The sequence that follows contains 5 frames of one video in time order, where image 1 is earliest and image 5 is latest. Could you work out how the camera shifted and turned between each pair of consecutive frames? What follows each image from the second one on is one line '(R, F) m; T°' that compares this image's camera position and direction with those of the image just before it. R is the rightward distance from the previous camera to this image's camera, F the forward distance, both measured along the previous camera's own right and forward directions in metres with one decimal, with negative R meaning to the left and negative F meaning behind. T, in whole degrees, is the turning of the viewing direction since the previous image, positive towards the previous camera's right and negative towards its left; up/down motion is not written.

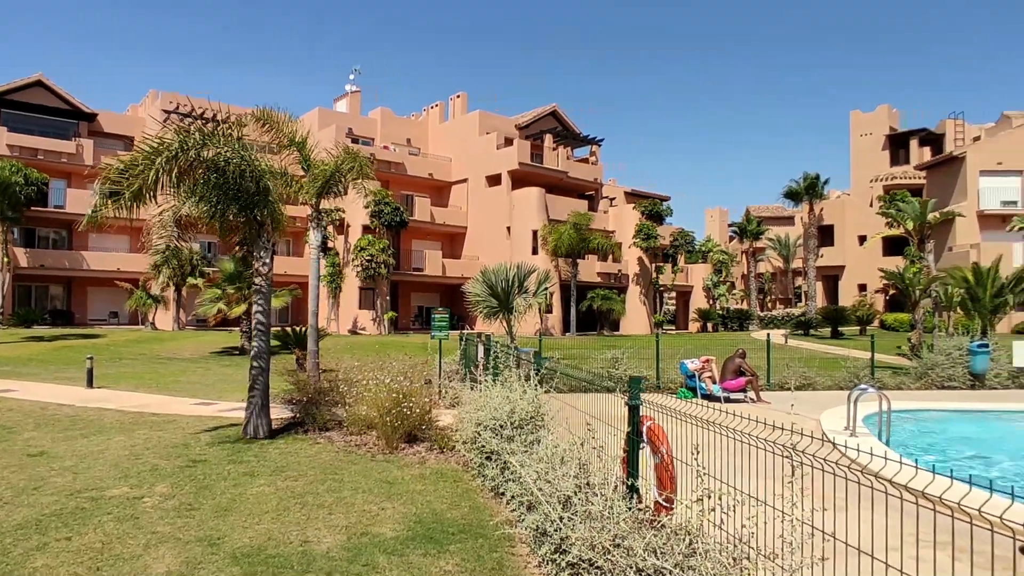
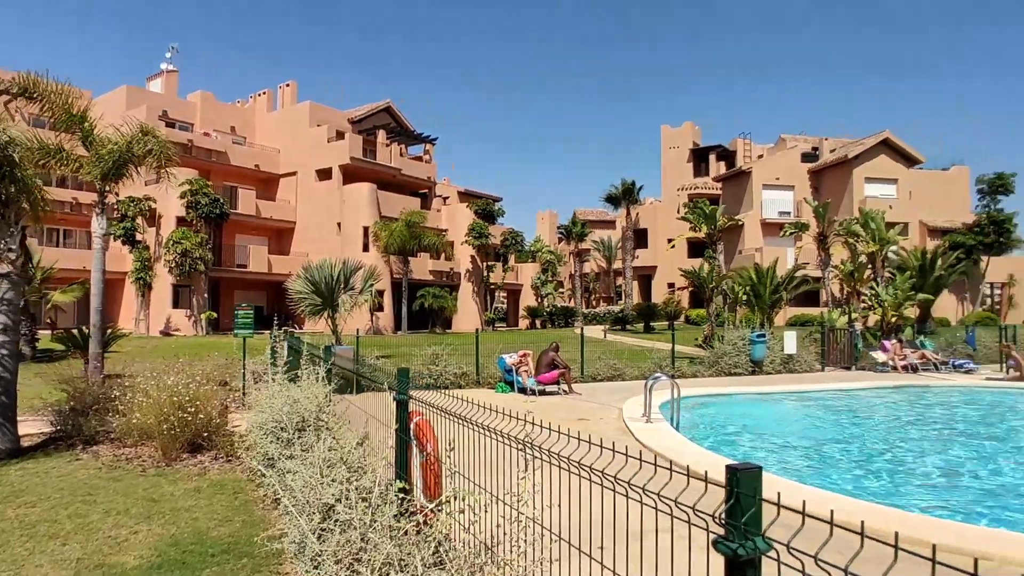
(+0.5, +0.4) m; +14°
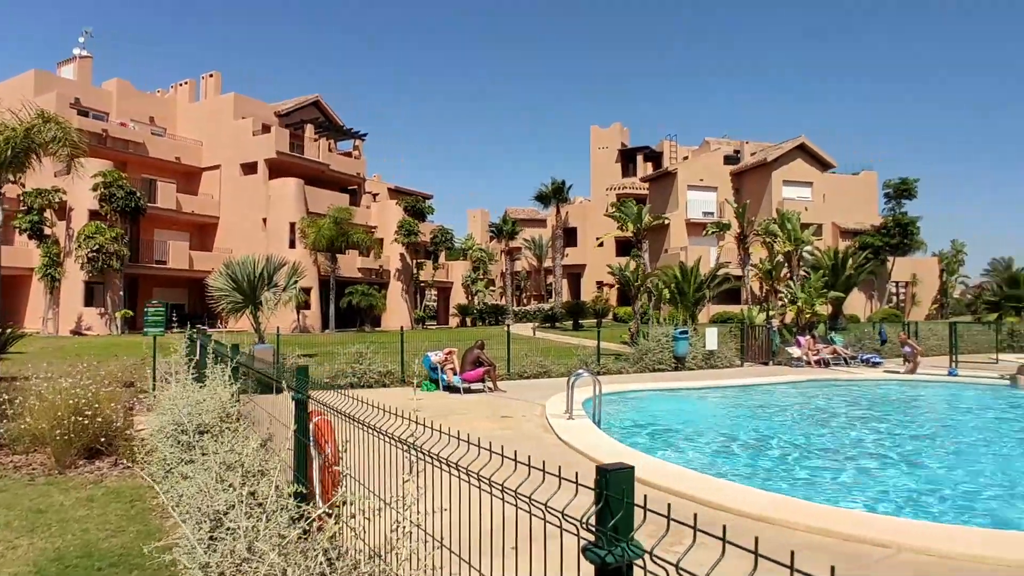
(+0.1, +0.1) m; +6°
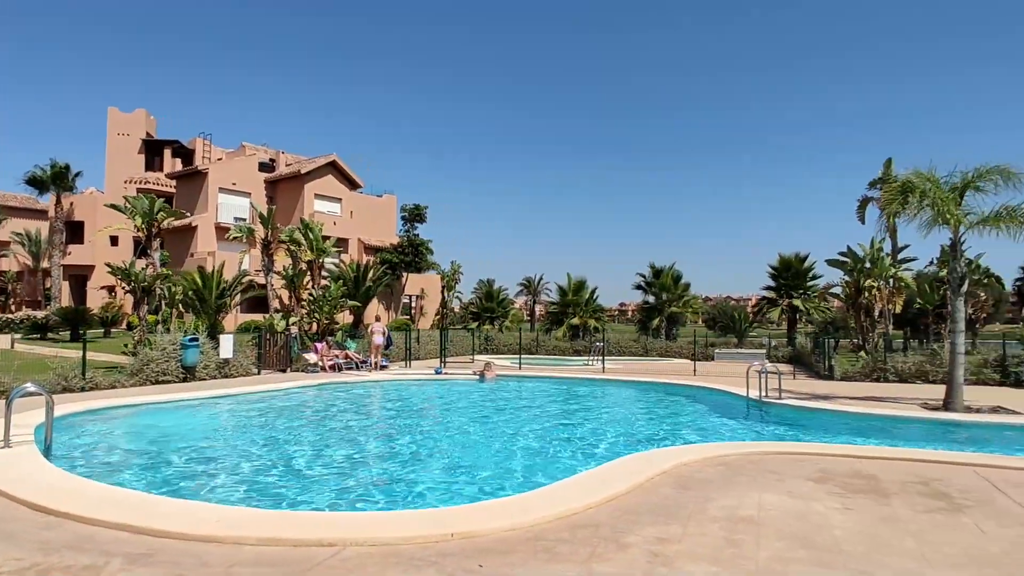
(+0.7, +0.2) m; +37°
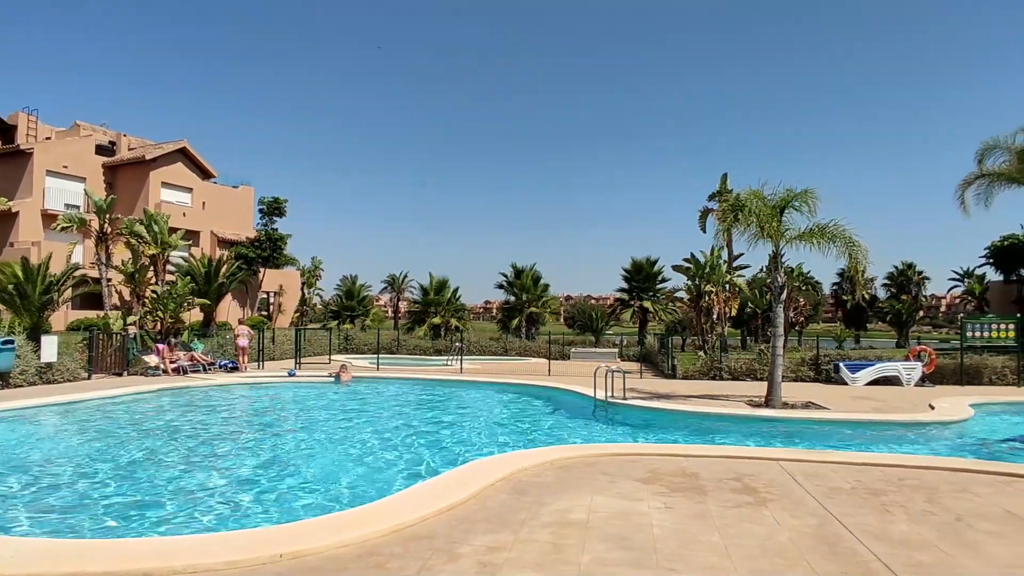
(+0.3, -0.1) m; +11°
